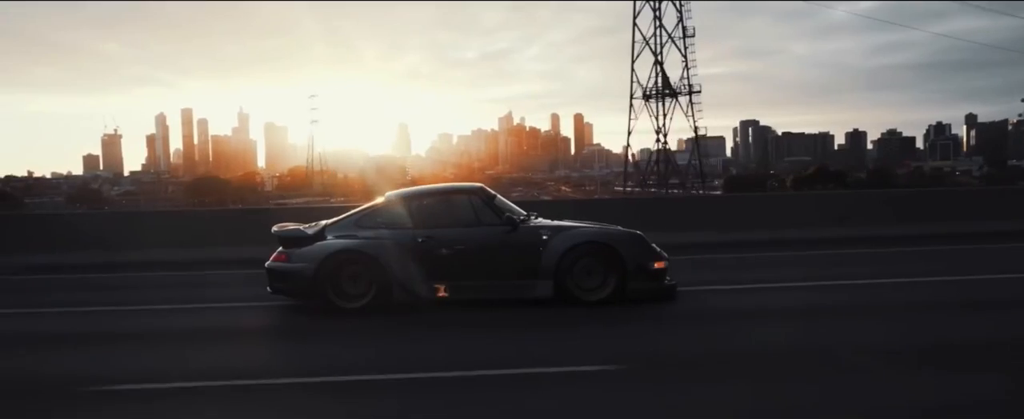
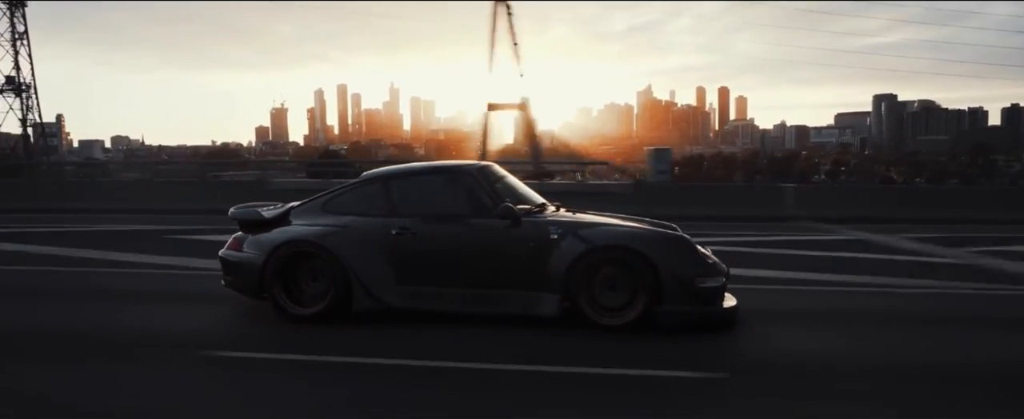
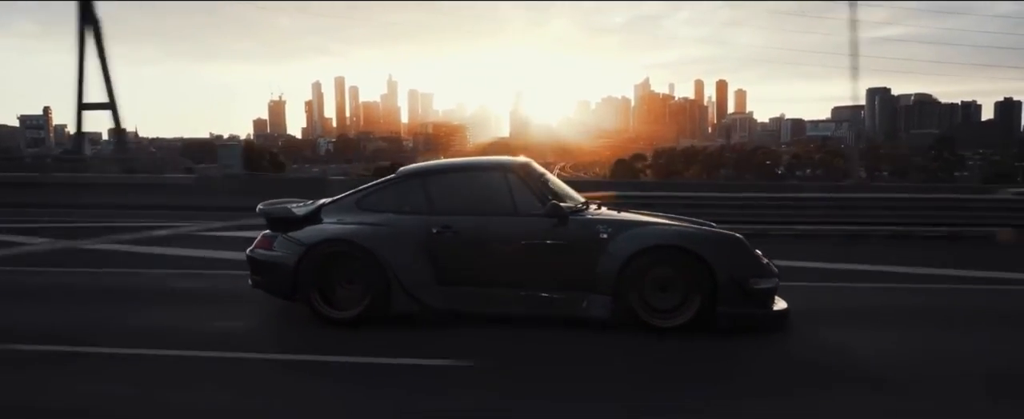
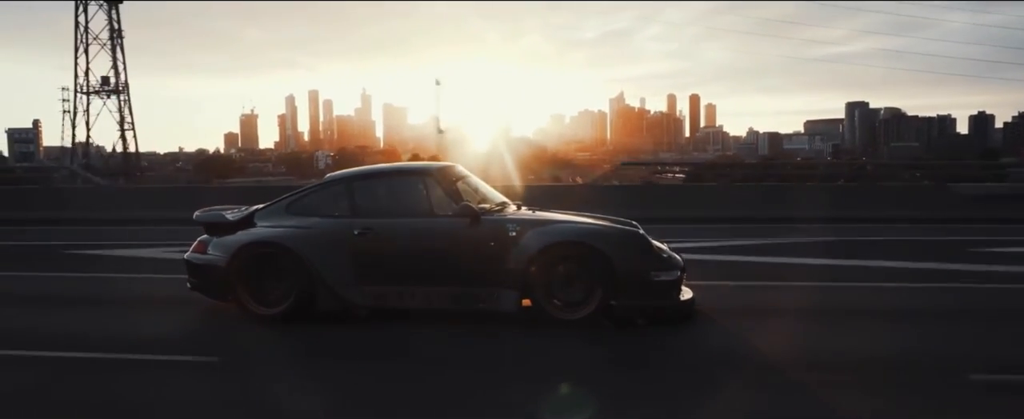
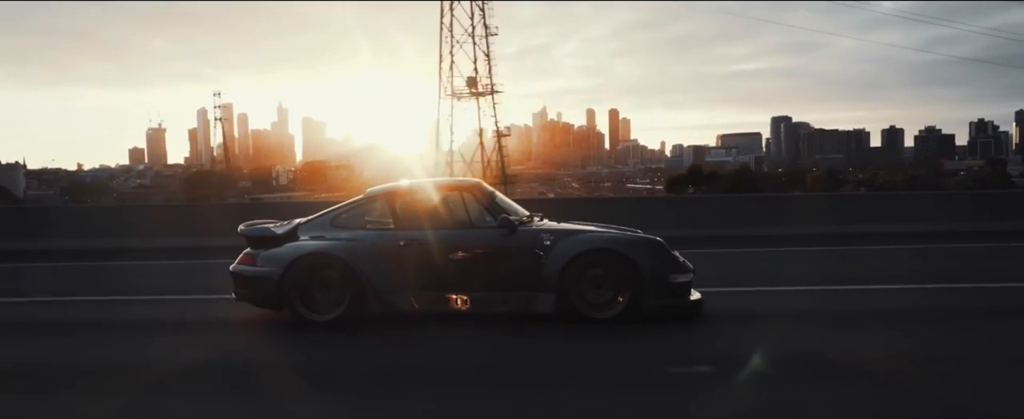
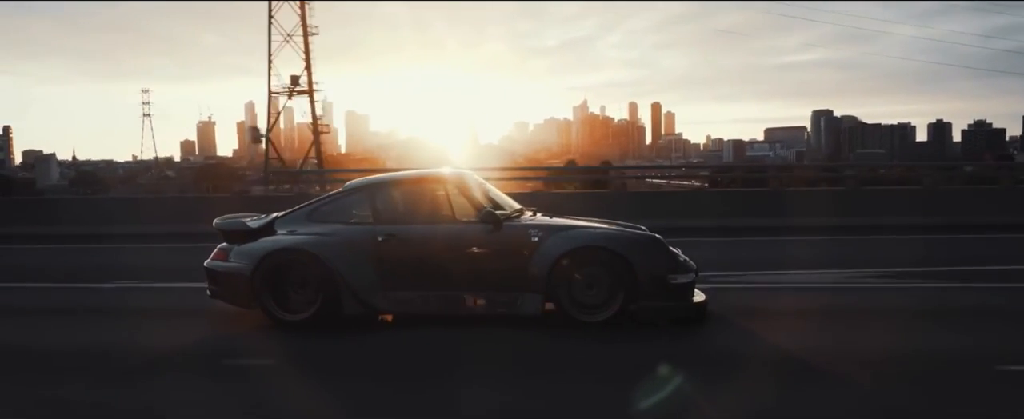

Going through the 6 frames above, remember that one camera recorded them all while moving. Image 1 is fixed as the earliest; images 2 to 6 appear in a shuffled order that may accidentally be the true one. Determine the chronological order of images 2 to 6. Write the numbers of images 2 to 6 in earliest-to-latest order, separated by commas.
5, 6, 4, 2, 3
